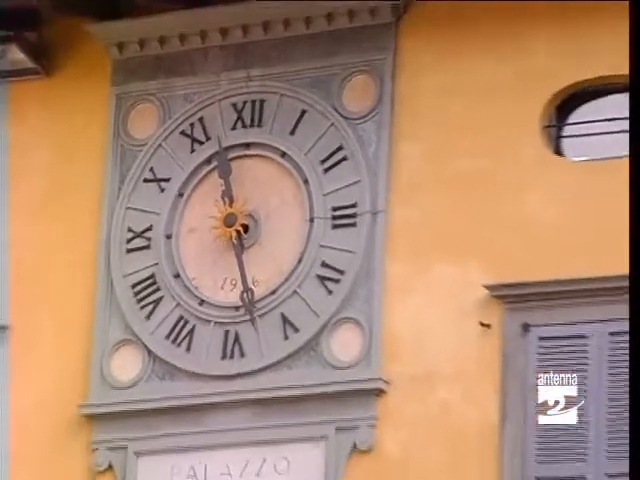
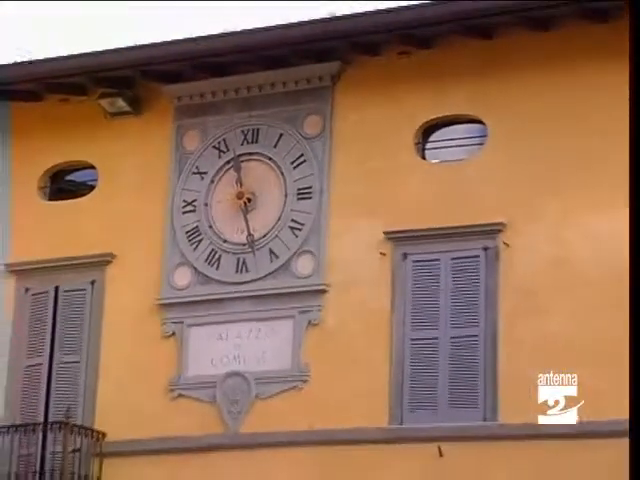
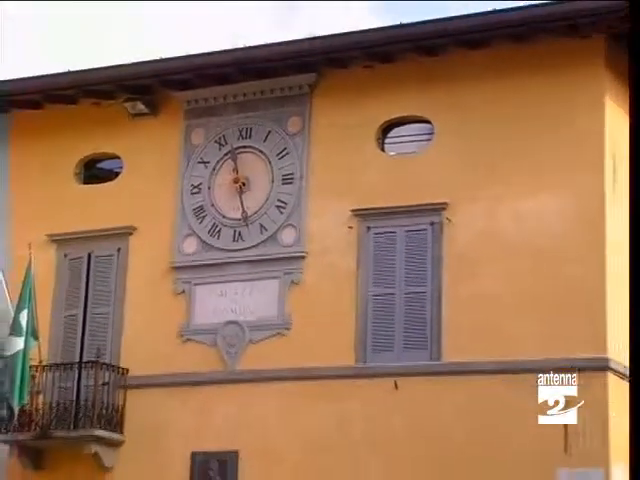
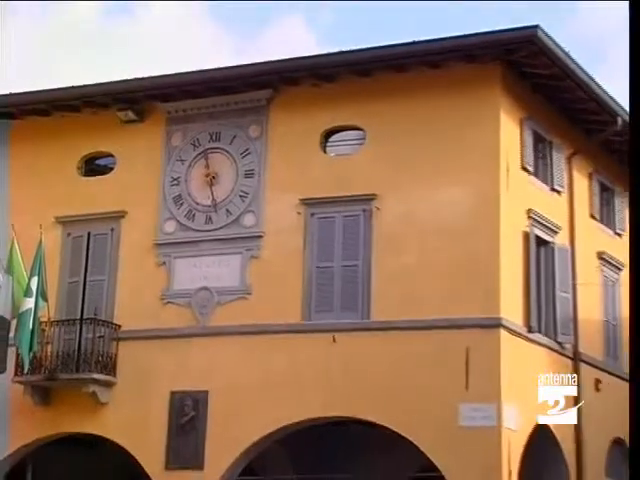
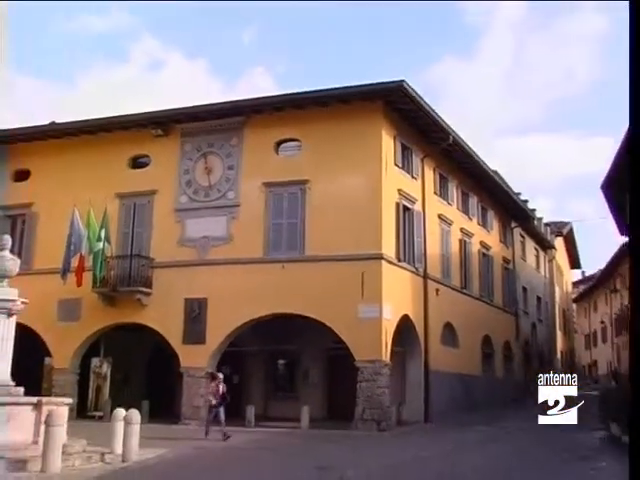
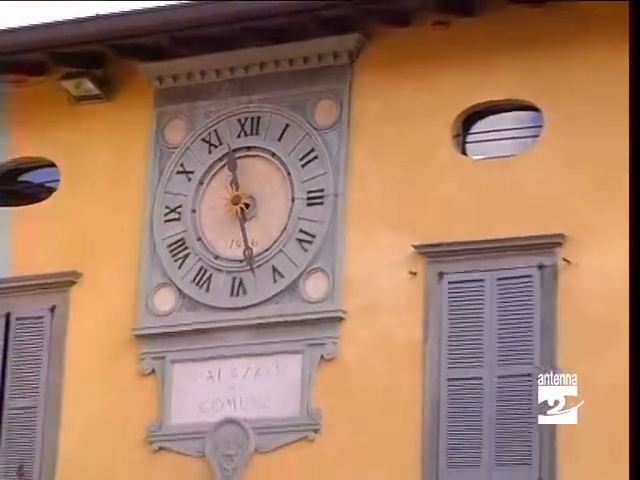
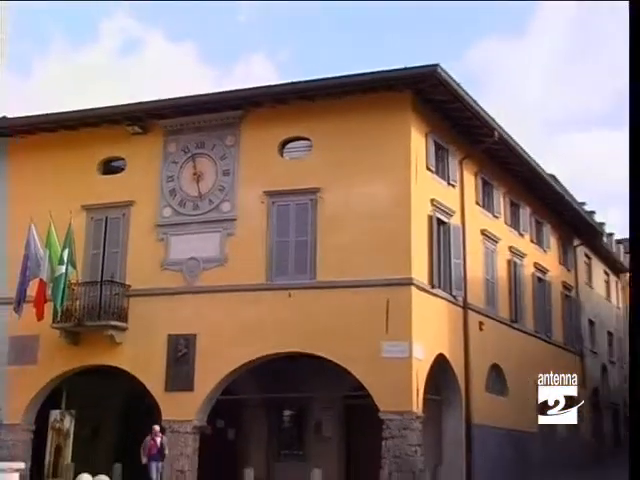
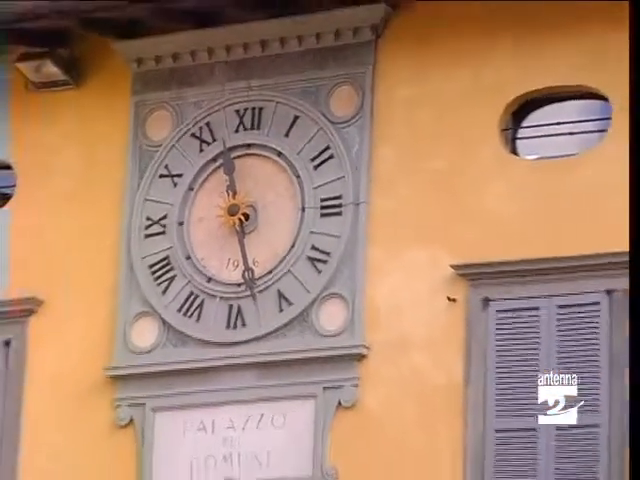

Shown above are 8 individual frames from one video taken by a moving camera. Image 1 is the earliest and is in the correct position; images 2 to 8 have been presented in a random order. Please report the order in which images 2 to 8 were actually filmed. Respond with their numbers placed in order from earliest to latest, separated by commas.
8, 6, 2, 3, 4, 7, 5
